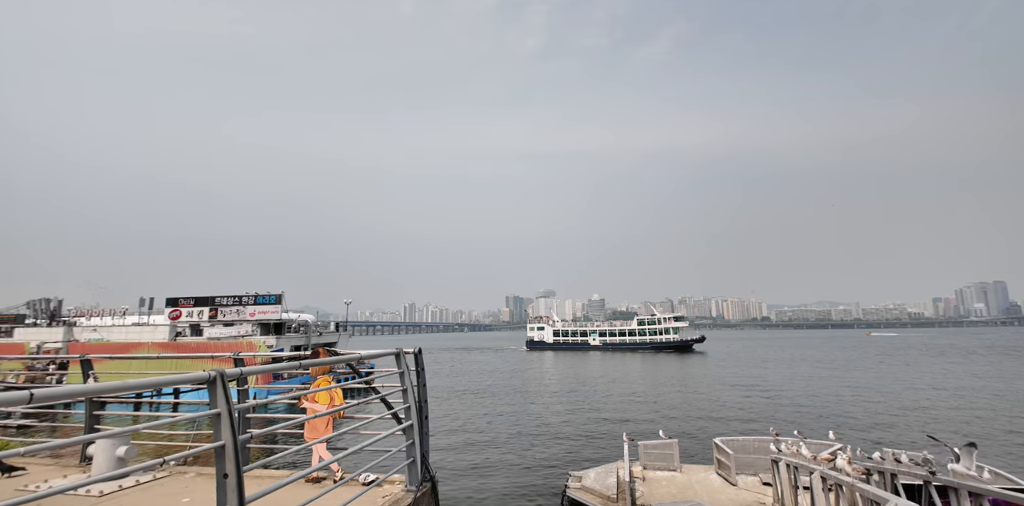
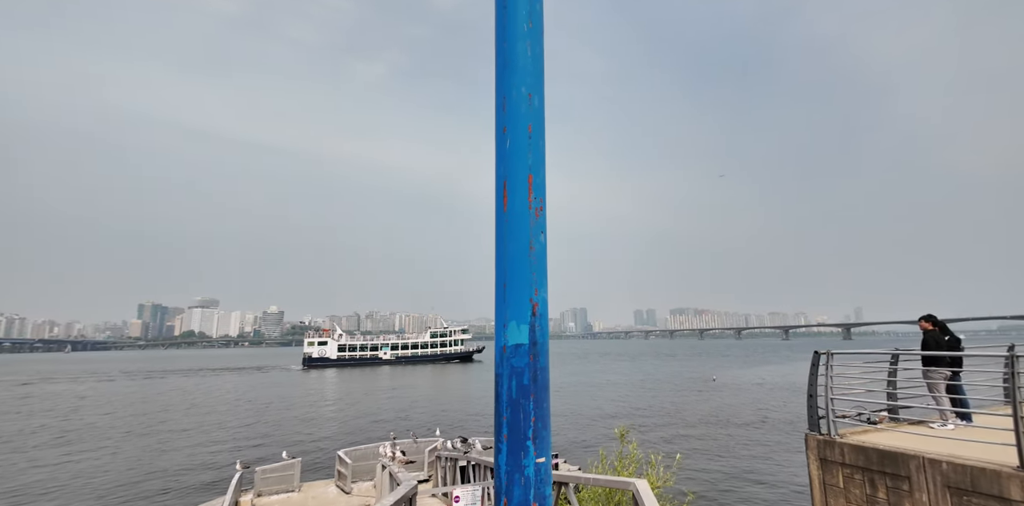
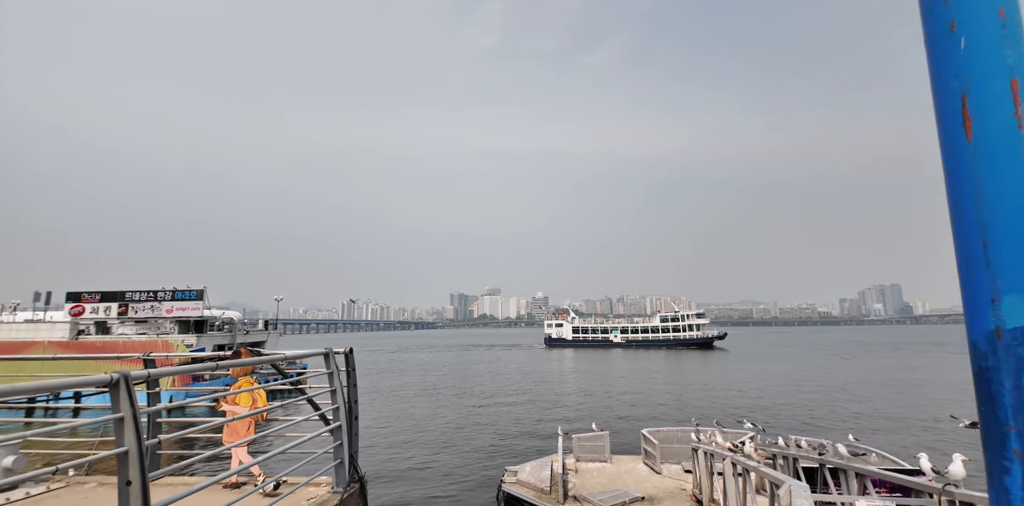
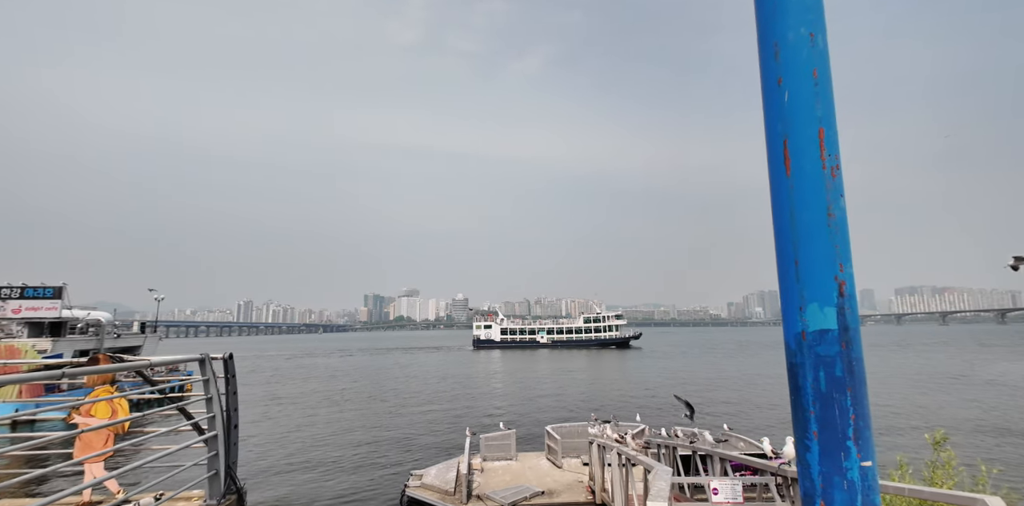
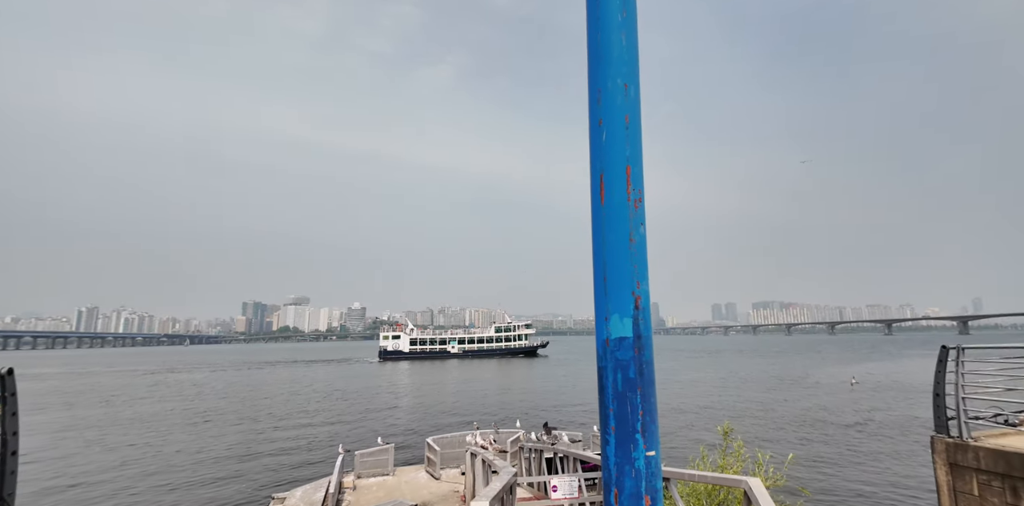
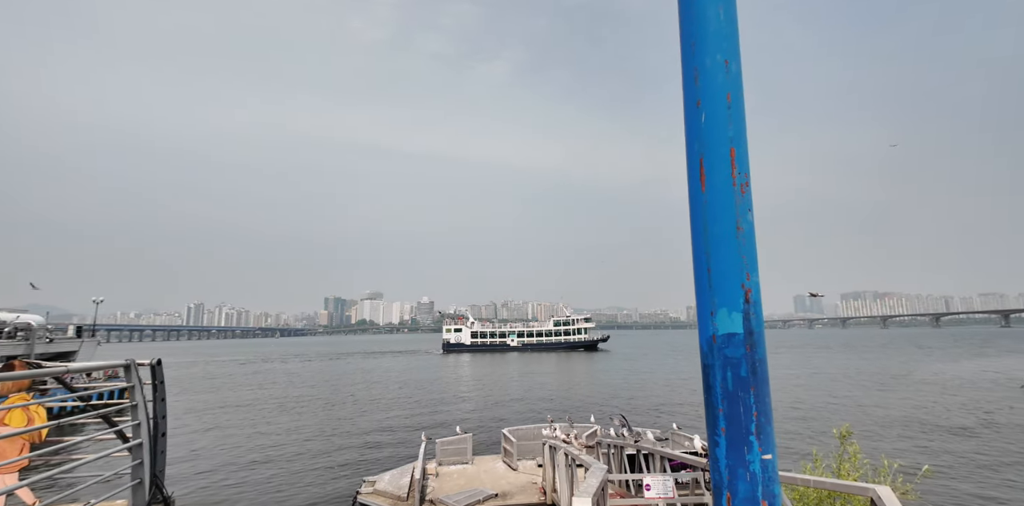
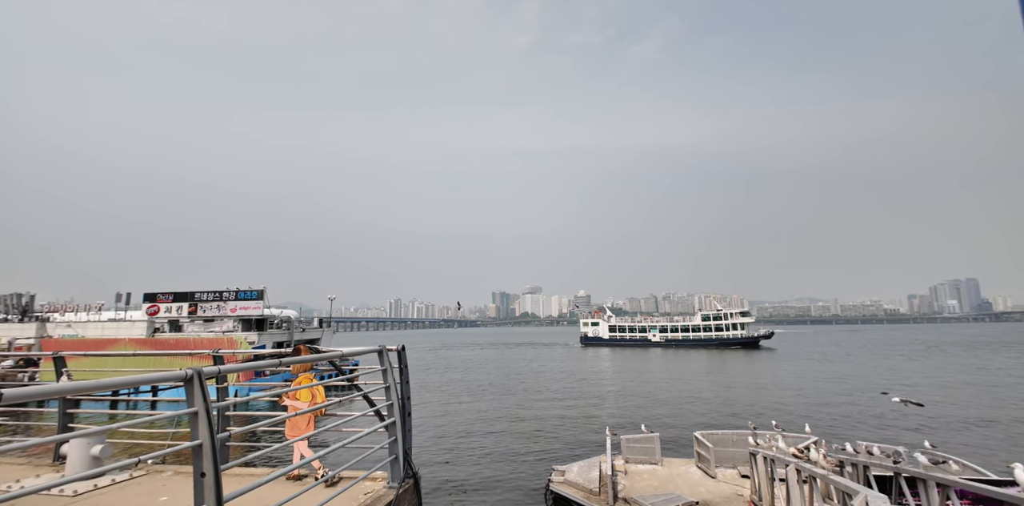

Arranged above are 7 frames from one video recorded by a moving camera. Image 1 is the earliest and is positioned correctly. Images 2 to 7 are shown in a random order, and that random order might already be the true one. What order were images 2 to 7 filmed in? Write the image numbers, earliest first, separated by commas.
7, 3, 4, 6, 5, 2
